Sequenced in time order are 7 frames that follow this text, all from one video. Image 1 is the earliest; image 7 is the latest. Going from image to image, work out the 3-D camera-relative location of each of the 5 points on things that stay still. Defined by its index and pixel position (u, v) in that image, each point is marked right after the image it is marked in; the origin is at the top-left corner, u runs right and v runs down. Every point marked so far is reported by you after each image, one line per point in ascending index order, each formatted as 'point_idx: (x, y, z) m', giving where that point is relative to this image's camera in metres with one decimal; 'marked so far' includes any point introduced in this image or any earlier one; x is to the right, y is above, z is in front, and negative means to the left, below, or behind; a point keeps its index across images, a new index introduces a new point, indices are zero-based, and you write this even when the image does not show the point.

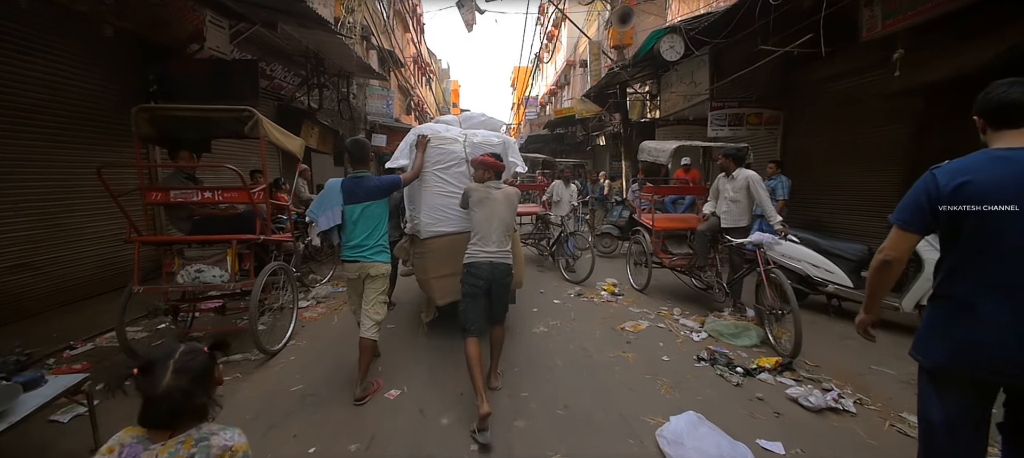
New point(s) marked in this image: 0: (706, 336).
0: (+1.8, -1.0, +4.2) m
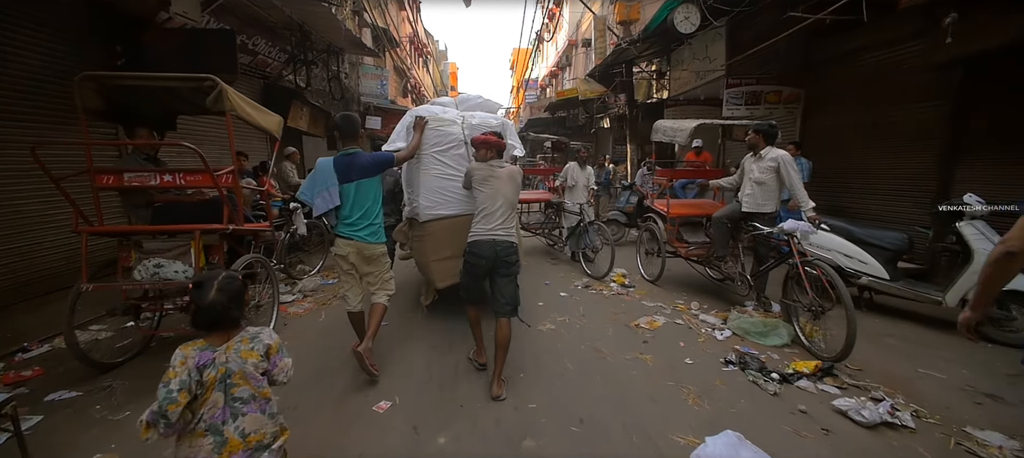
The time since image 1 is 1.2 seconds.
0: (+1.9, -0.9, +3.8) m
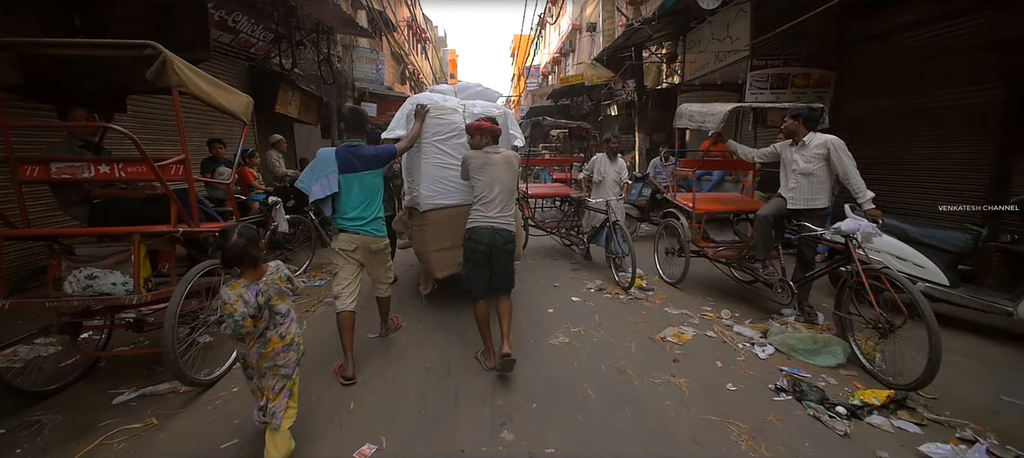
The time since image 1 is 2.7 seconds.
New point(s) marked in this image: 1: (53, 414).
0: (+1.9, -0.9, +3.2) m
1: (-2.7, -1.1, +2.5) m
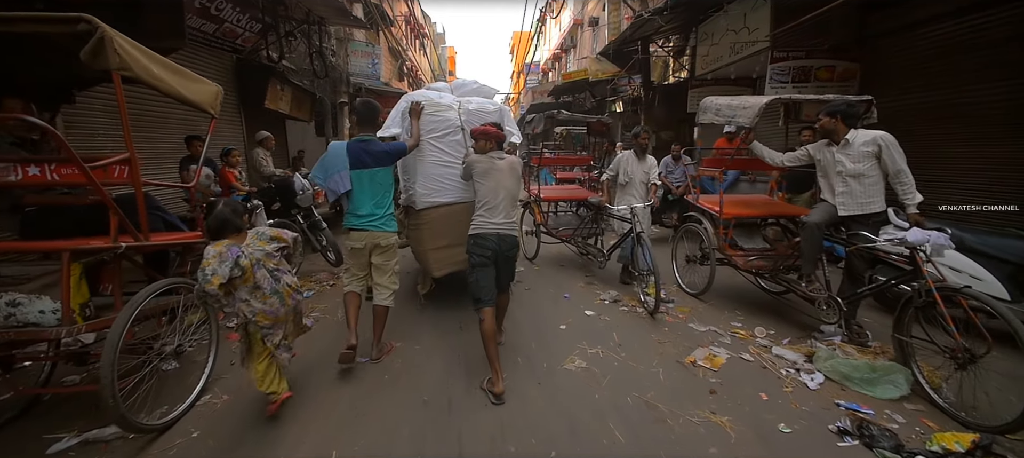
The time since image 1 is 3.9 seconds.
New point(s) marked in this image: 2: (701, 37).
0: (+2.0, -1.0, +2.8) m
1: (-2.6, -1.1, +2.1) m
2: (+3.7, +3.8, +8.5) m
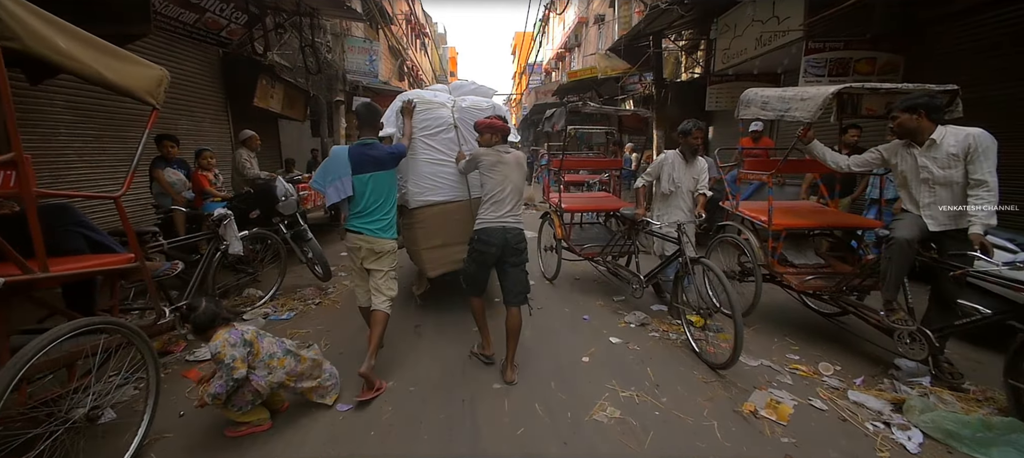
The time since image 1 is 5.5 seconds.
0: (+2.1, -1.1, +2.2) m
1: (-2.5, -1.2, +1.5) m
2: (+3.8, +3.6, +8.0) m
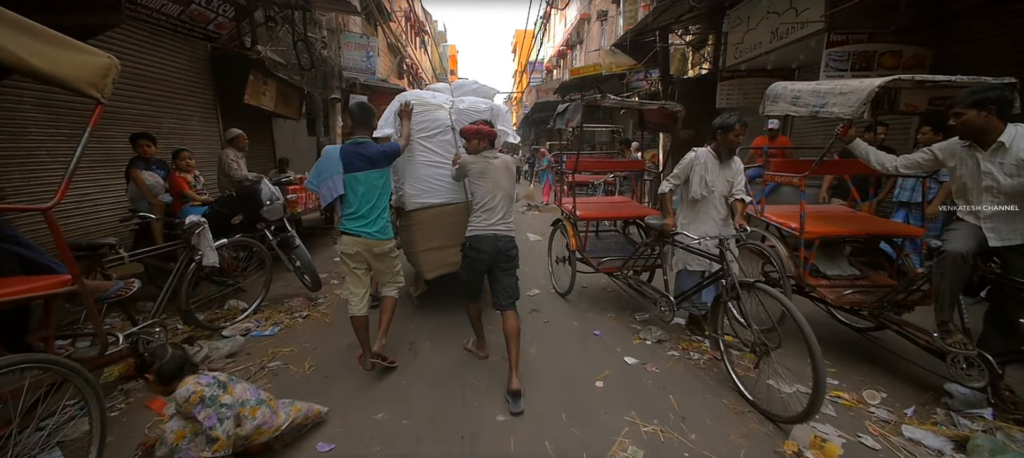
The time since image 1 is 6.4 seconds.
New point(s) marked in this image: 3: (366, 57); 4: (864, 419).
0: (+2.1, -1.1, +1.9) m
1: (-2.5, -1.3, +1.2) m
2: (+3.9, +3.6, +7.6) m
3: (-3.6, +4.2, +10.9) m
4: (+1.9, -1.0, +2.4) m
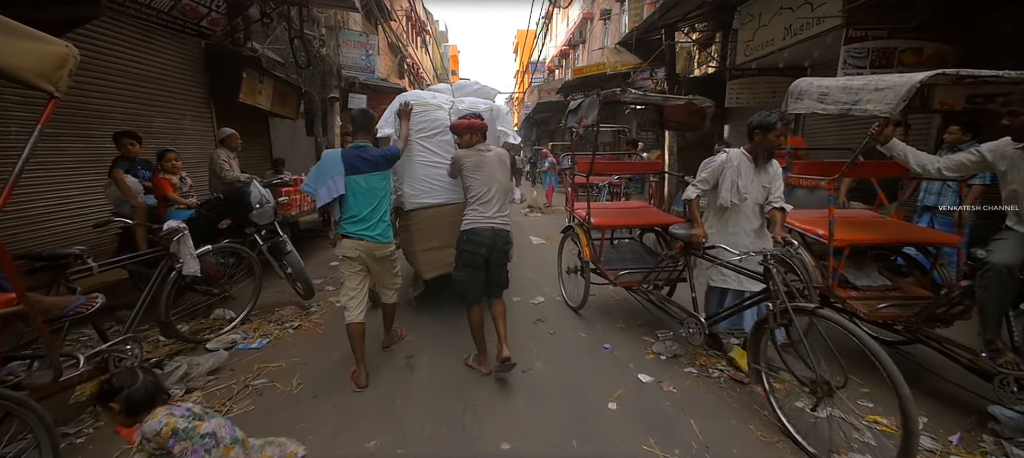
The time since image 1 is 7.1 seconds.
0: (+2.2, -1.2, +1.7) m
1: (-2.4, -1.3, +1.0) m
2: (+3.9, +3.5, +7.4) m
3: (-3.5, +4.2, +10.6) m
4: (+2.0, -1.1, +2.2) m
